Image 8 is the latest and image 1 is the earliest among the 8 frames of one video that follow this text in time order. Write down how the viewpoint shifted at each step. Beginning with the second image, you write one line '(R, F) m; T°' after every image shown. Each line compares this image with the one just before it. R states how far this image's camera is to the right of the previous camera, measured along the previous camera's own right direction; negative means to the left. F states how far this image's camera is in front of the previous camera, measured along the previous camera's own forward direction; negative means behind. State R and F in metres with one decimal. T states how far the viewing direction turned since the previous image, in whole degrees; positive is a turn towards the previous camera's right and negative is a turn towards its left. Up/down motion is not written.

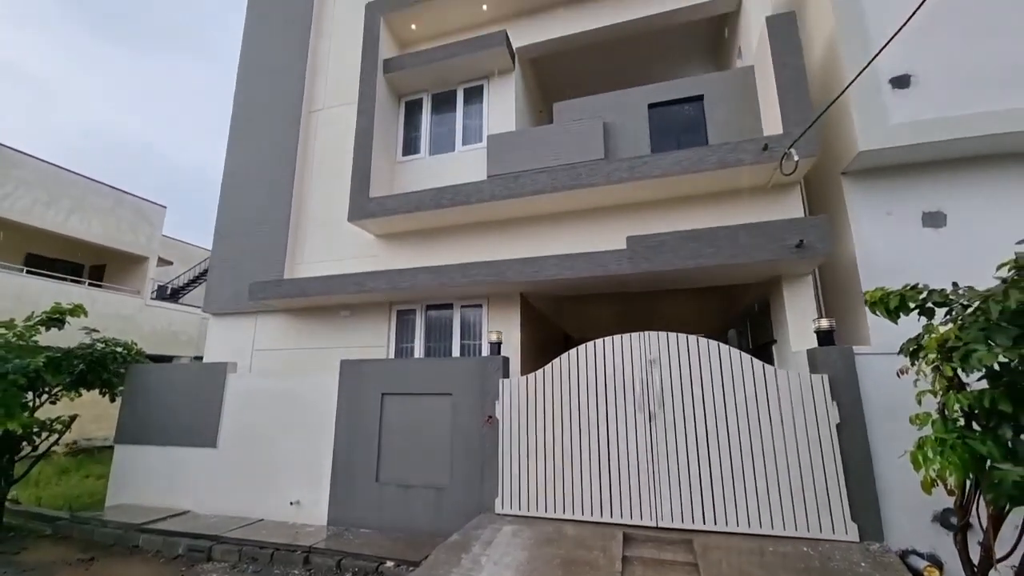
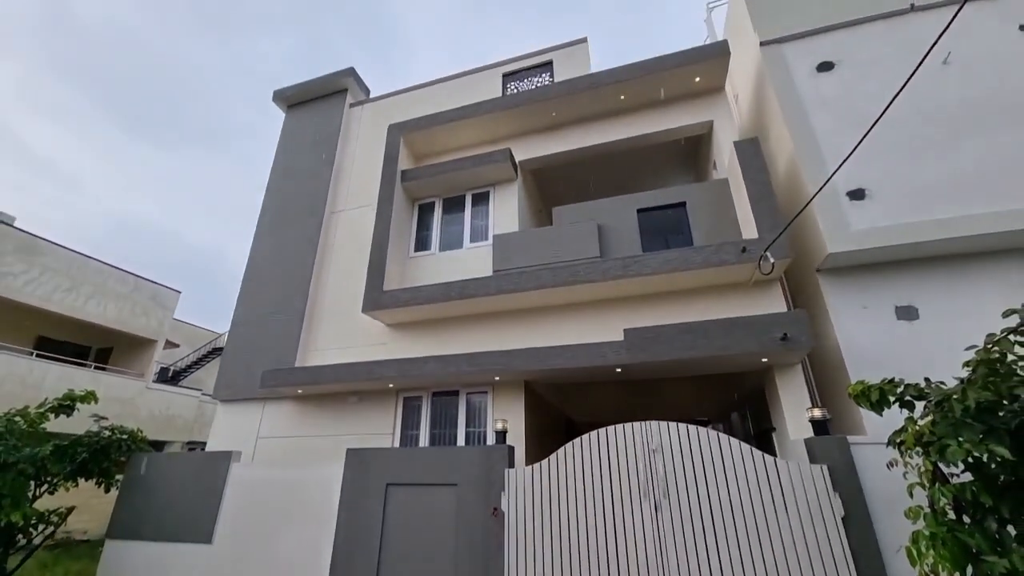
(-0.1, -0.4) m; 0°
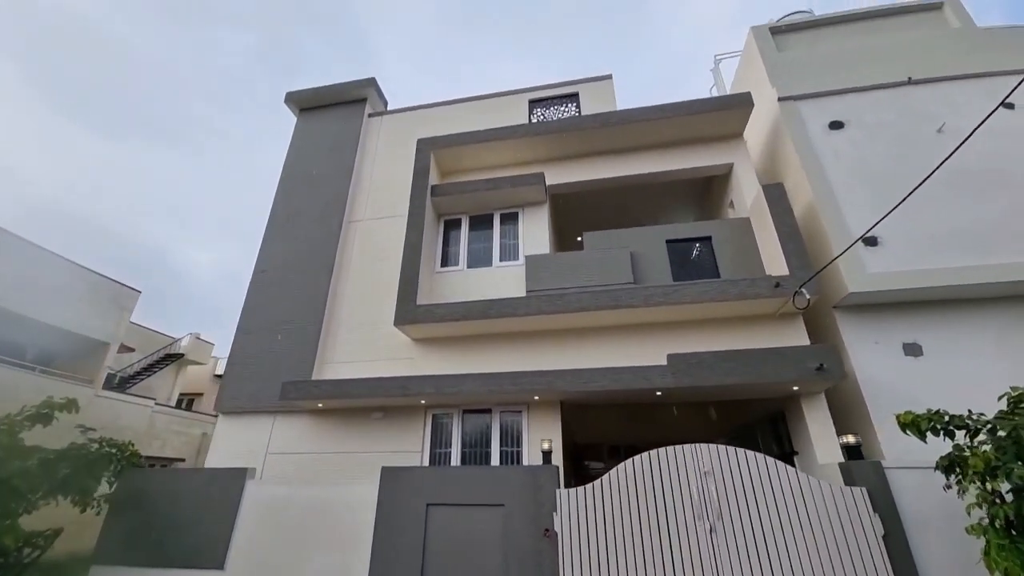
(-1.3, 0.0) m; +6°
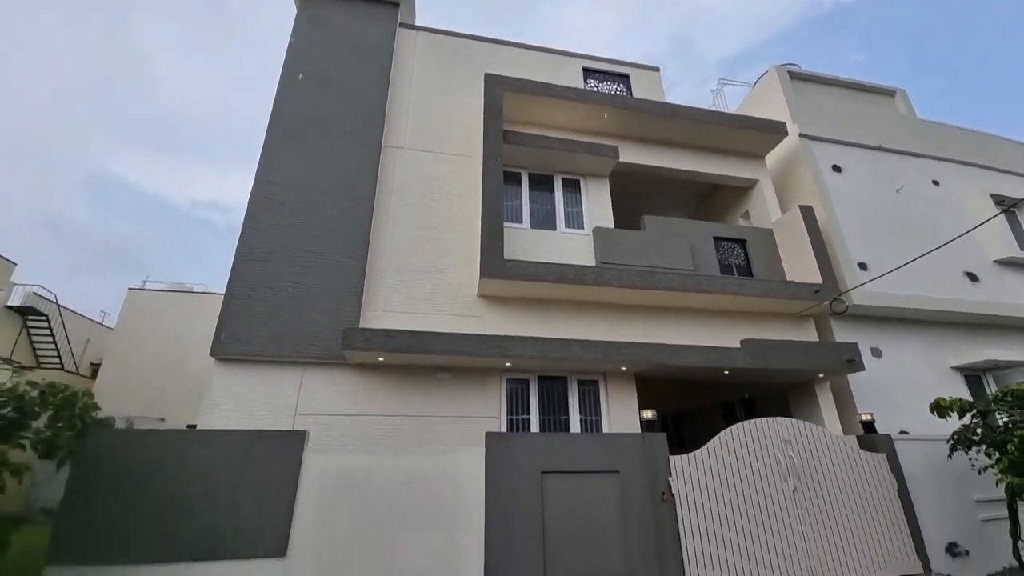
(-3.7, +1.0) m; +20°
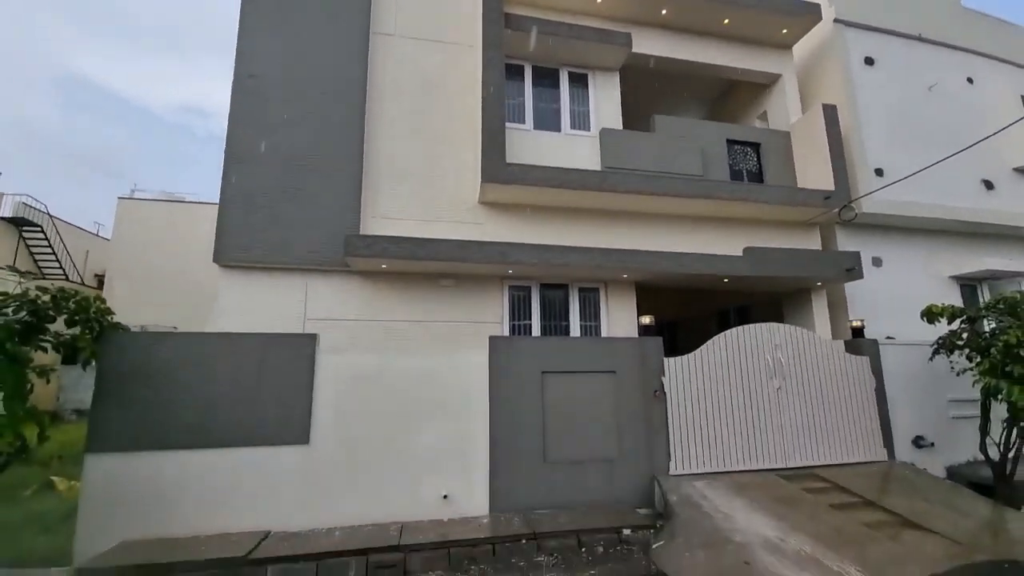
(0.0, 0.0) m; 0°
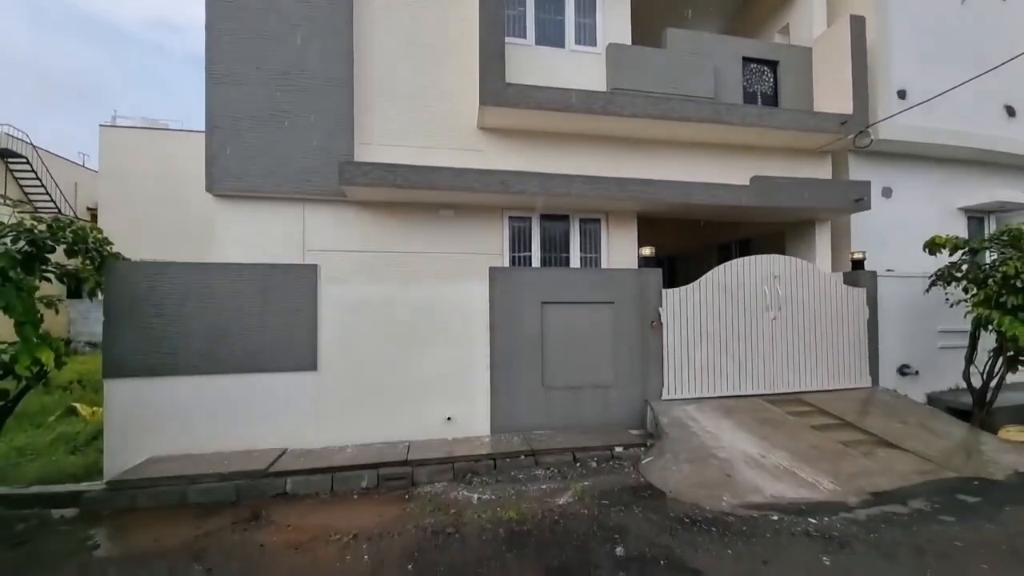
(0.0, 0.0) m; 0°
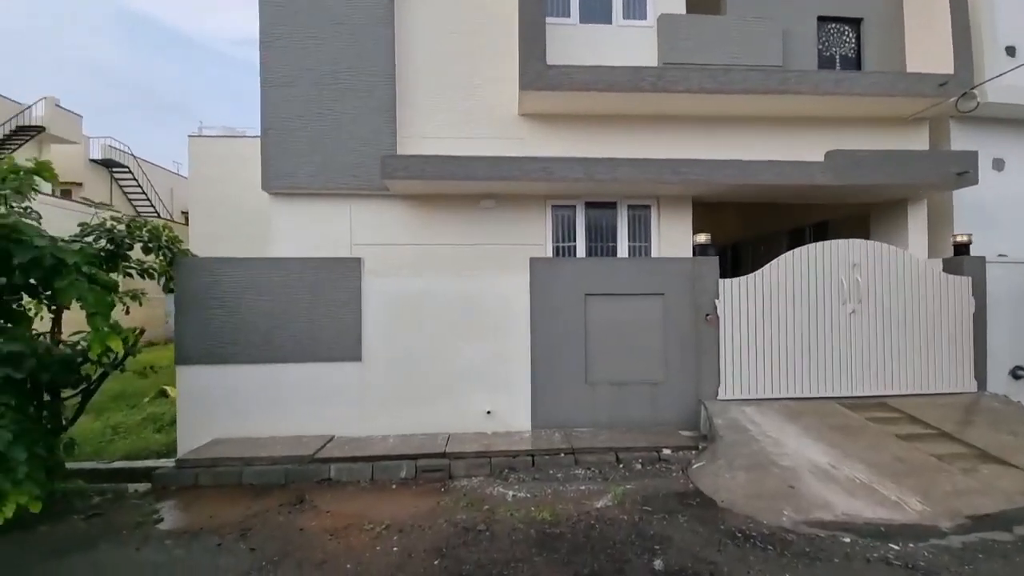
(+0.2, +0.2) m; -8°
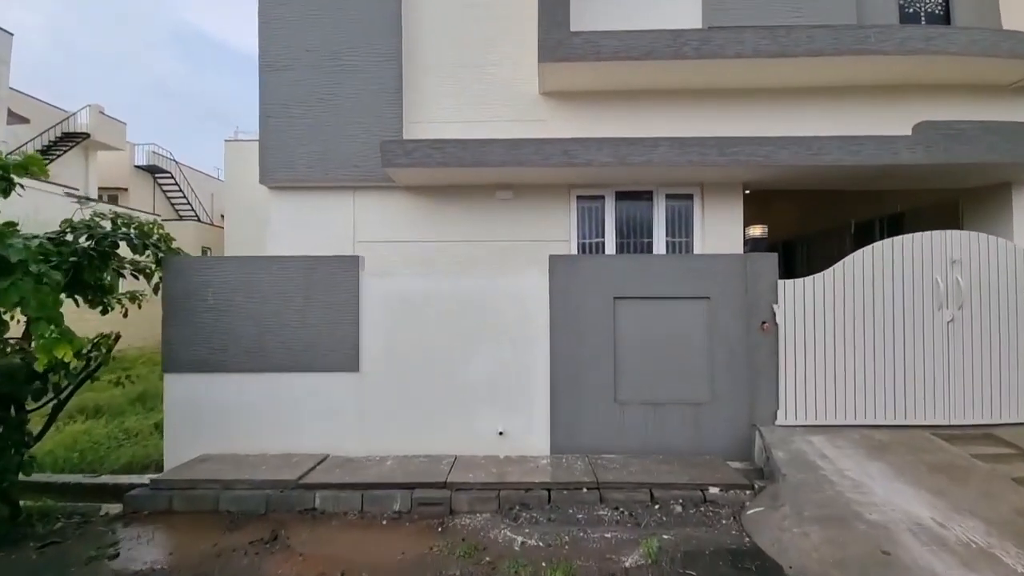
(+0.2, +0.7) m; -5°
